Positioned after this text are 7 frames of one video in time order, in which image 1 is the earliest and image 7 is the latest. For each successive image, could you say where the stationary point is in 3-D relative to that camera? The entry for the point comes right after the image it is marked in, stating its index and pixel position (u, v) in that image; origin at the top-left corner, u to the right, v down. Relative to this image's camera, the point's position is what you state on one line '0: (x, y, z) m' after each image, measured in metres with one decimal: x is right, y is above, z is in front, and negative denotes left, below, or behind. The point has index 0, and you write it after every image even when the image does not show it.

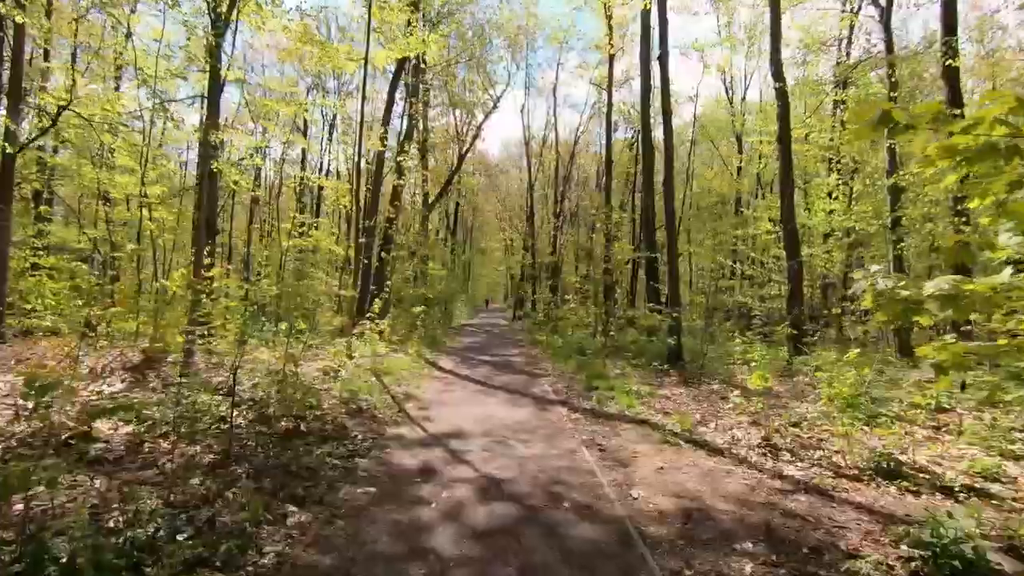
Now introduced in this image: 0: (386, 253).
0: (-4.7, +1.2, +19.8) m
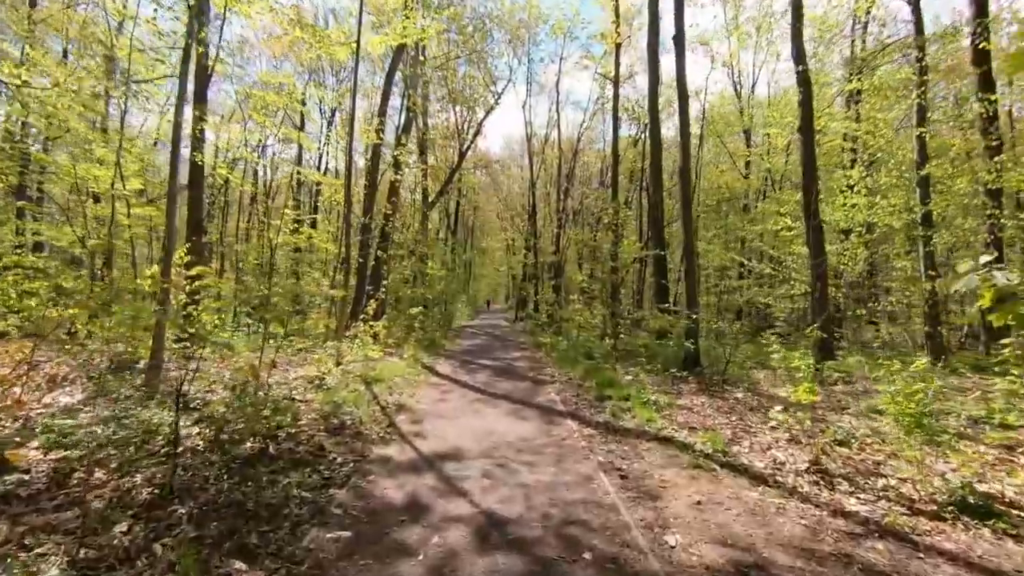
0: (-4.6, +1.2, +18.9) m
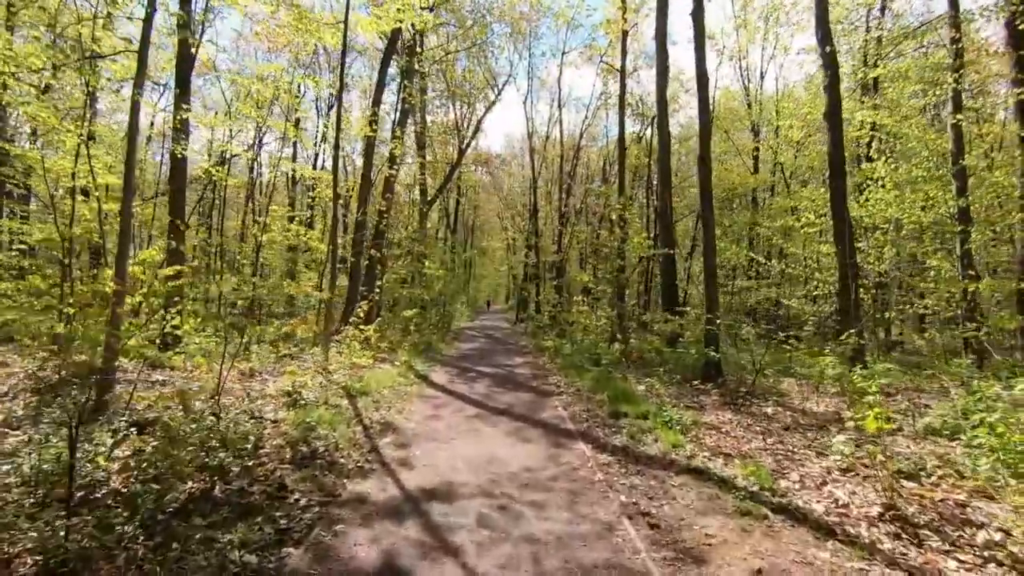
0: (-4.6, +1.2, +17.9) m
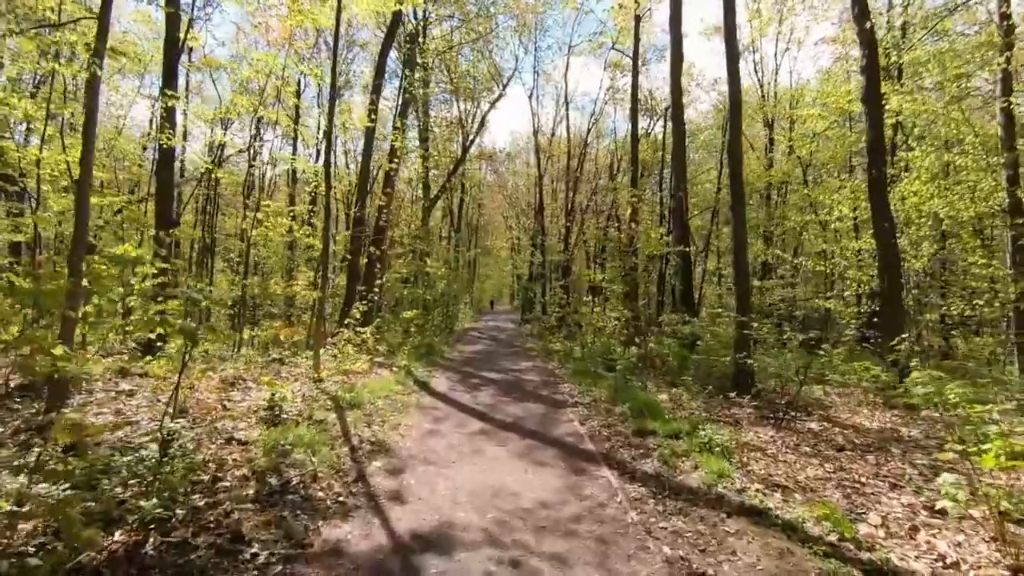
0: (-4.4, +1.2, +17.0) m
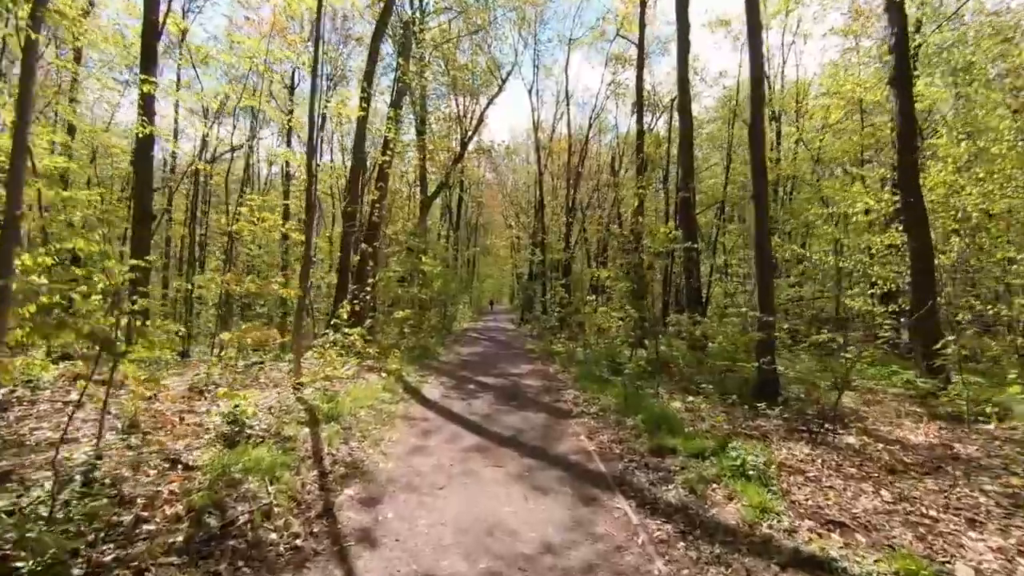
0: (-4.4, +1.2, +16.1) m
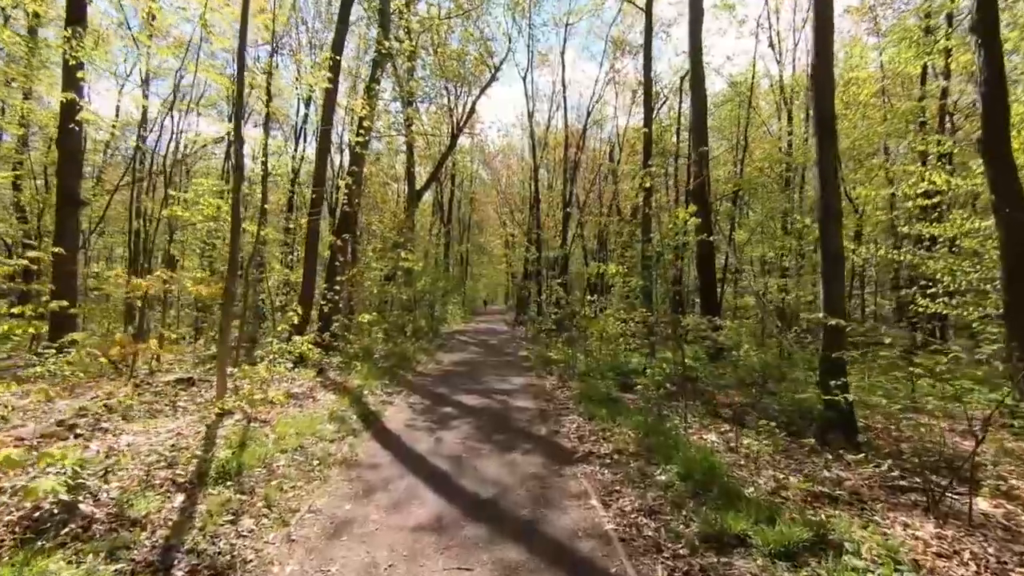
0: (-4.7, +1.3, +14.1) m
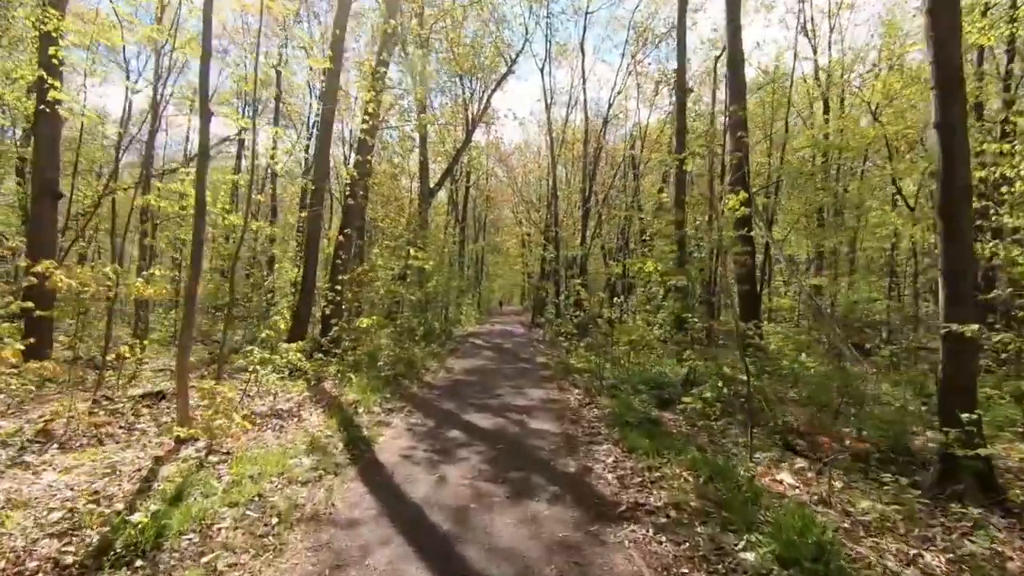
0: (-4.2, +1.3, +12.9) m
